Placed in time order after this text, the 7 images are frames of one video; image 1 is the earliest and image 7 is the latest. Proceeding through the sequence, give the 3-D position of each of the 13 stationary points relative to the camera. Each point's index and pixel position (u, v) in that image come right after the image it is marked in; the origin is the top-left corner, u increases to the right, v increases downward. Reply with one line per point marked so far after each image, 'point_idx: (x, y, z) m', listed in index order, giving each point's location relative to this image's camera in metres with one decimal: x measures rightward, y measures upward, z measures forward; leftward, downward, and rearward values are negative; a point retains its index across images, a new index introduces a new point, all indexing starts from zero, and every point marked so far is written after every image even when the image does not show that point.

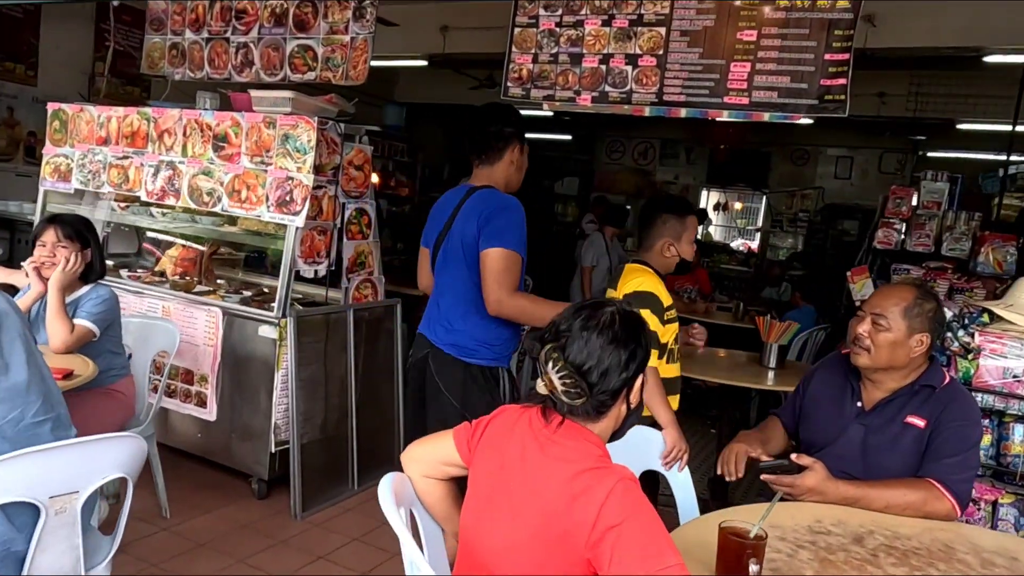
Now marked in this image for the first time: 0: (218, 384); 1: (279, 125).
0: (-1.3, -0.4, +3.2) m
1: (-1.0, +0.7, +3.0) m
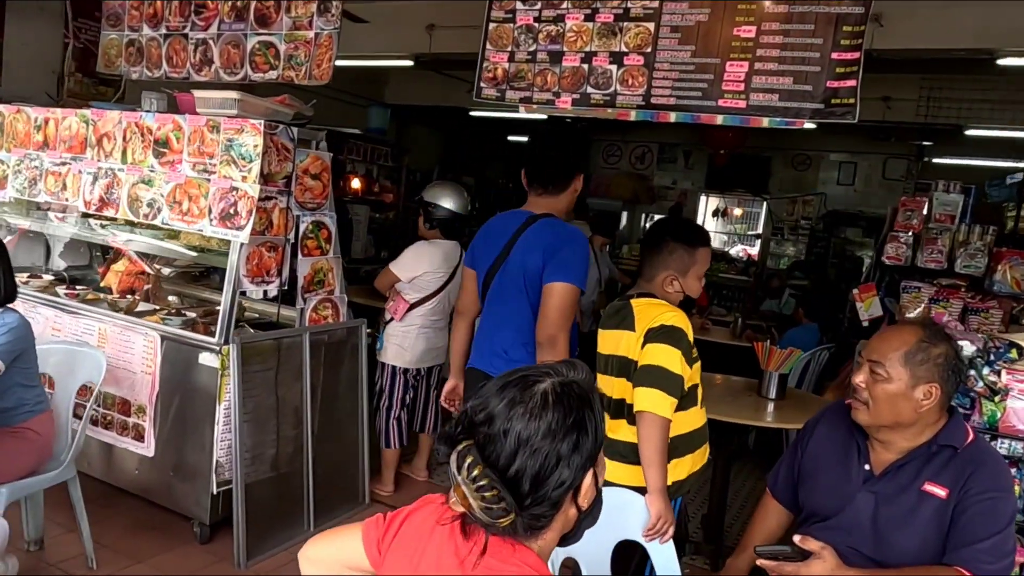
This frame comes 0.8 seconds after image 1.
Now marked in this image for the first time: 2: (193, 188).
0: (-1.4, -0.5, +2.9) m
1: (-1.1, +0.6, +2.7) m
2: (-1.2, +0.4, +2.8) m
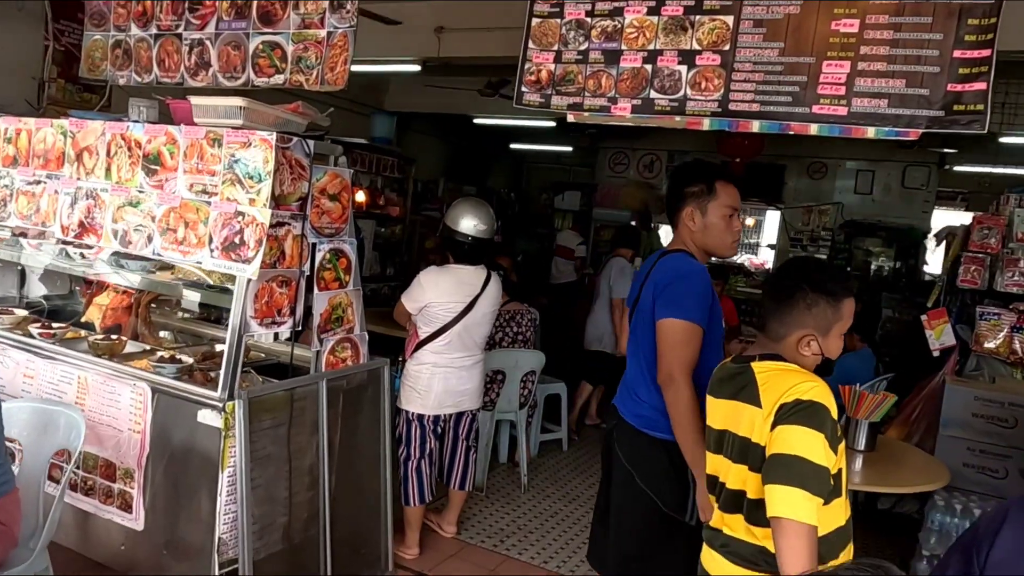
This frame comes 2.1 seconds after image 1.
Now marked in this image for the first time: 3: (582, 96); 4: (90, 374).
0: (-1.2, -0.6, +2.4) m
1: (-0.9, +0.5, +2.3) m
2: (-1.0, +0.2, +2.4) m
3: (+0.3, +0.7, +2.6) m
4: (-1.4, -0.3, +2.5) m
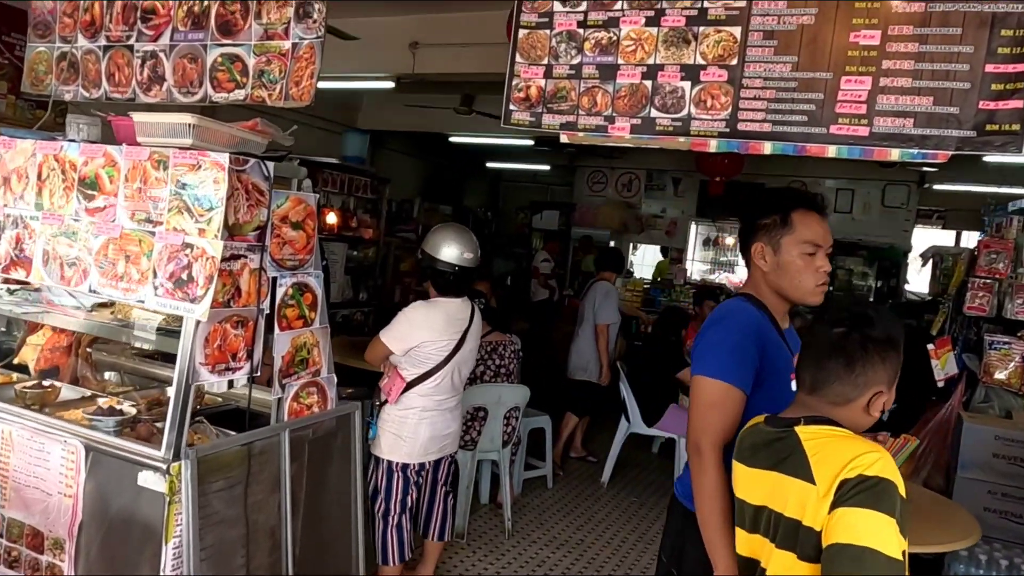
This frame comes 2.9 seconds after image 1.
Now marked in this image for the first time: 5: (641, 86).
0: (-1.2, -0.8, +2.1) m
1: (-0.9, +0.3, +2.0) m
2: (-1.1, +0.1, +2.1) m
3: (+0.2, +0.6, +2.4) m
4: (-1.5, -0.4, +2.2) m
5: (+0.4, +0.6, +2.3) m
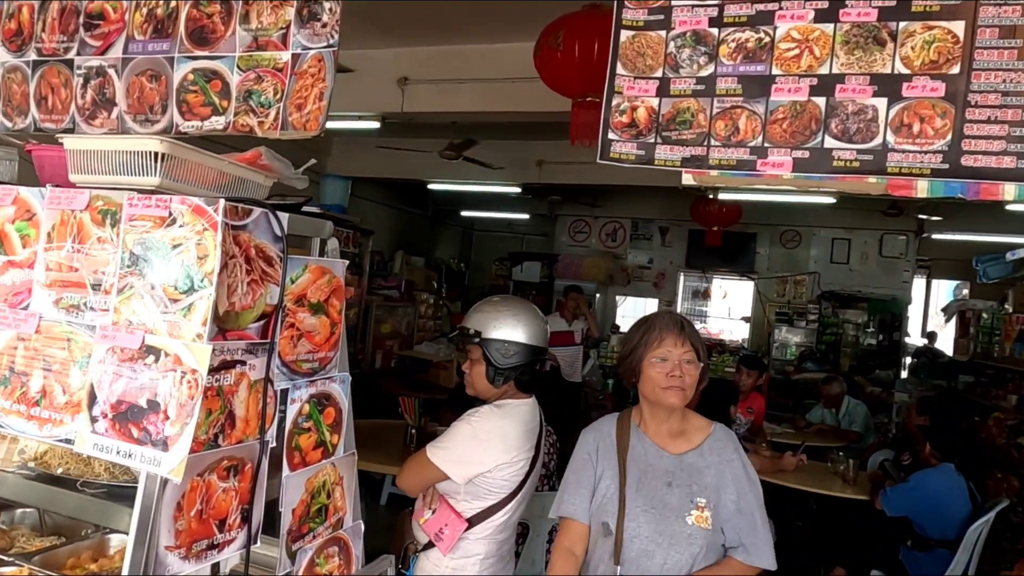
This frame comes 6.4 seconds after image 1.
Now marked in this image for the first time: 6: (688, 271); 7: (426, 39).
0: (-0.9, -1.0, +1.2) m
1: (-0.7, +0.1, +1.3) m
2: (-0.8, -0.1, +1.3) m
3: (+0.4, +0.3, +1.7) m
4: (-1.2, -0.6, +1.4) m
5: (+0.7, +0.4, +1.6) m
6: (+2.2, +0.2, +9.4) m
7: (-0.6, +1.7, +5.0) m
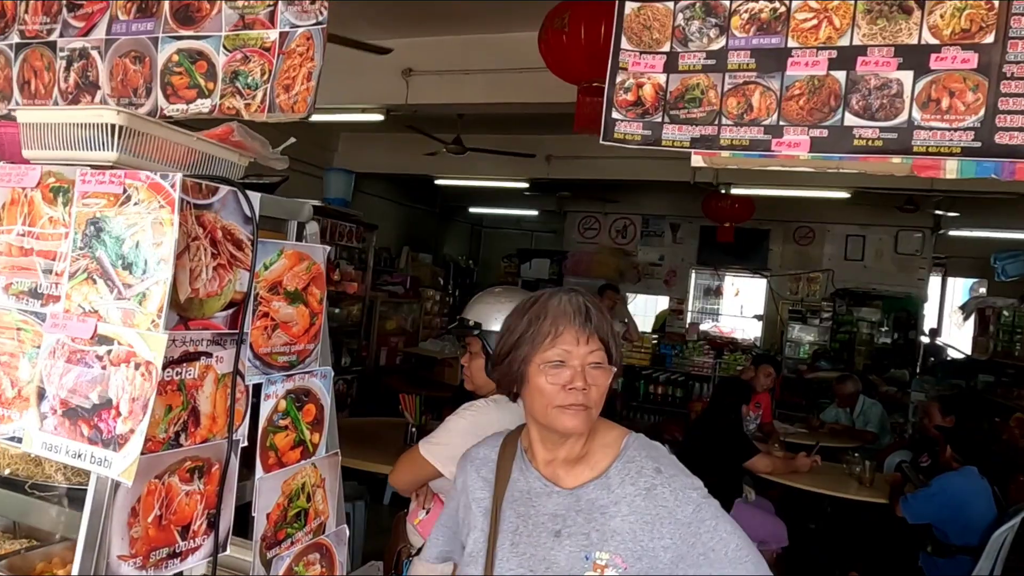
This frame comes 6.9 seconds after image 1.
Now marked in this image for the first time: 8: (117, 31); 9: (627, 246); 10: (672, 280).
0: (-1.0, -1.0, +1.1) m
1: (-0.7, +0.1, +1.2) m
2: (-0.8, -0.1, +1.2) m
3: (+0.4, +0.3, +1.6) m
4: (-1.2, -0.6, +1.3) m
5: (+0.6, +0.4, +1.5) m
6: (+2.3, +0.2, +9.2) m
7: (-0.5, +1.7, +4.9) m
8: (-1.2, +0.8, +2.2) m
9: (+1.5, +0.5, +9.5) m
10: (+2.0, +0.1, +9.4) m
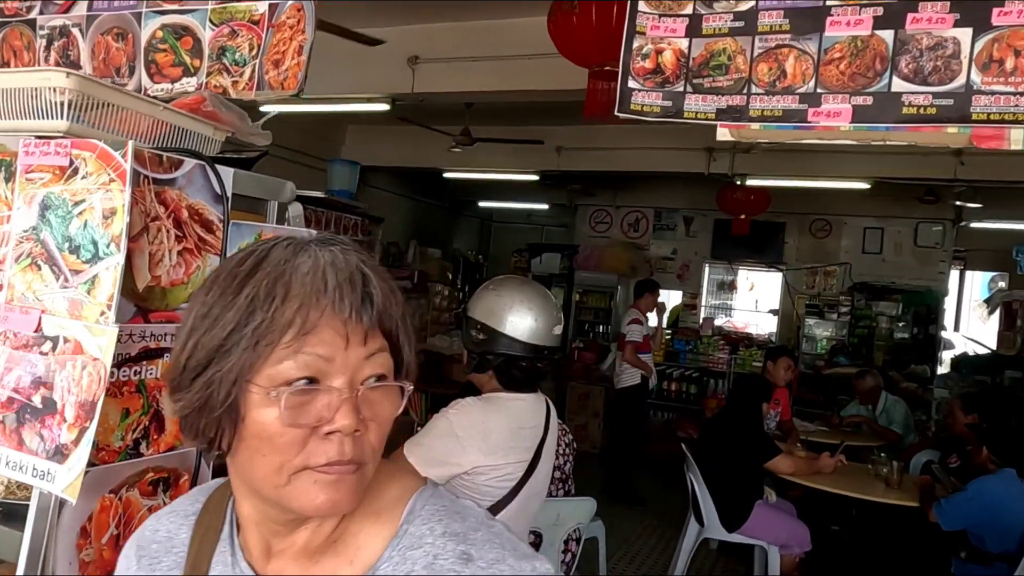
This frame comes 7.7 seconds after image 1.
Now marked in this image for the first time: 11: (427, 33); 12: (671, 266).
0: (-0.9, -0.9, +1.0) m
1: (-0.7, +0.2, +1.0) m
2: (-0.8, -0.1, +1.0) m
3: (+0.5, +0.4, +1.4) m
4: (-1.2, -0.6, +1.1) m
5: (+0.7, +0.4, +1.3) m
6: (+2.5, +0.3, +9.1) m
7: (-0.5, +1.7, +4.7) m
8: (-1.2, +0.8, +2.1) m
9: (+1.7, +0.6, +9.3) m
10: (+2.2, +0.2, +9.2) m
11: (-0.6, +1.7, +5.0) m
12: (+2.0, +0.3, +9.3) m
